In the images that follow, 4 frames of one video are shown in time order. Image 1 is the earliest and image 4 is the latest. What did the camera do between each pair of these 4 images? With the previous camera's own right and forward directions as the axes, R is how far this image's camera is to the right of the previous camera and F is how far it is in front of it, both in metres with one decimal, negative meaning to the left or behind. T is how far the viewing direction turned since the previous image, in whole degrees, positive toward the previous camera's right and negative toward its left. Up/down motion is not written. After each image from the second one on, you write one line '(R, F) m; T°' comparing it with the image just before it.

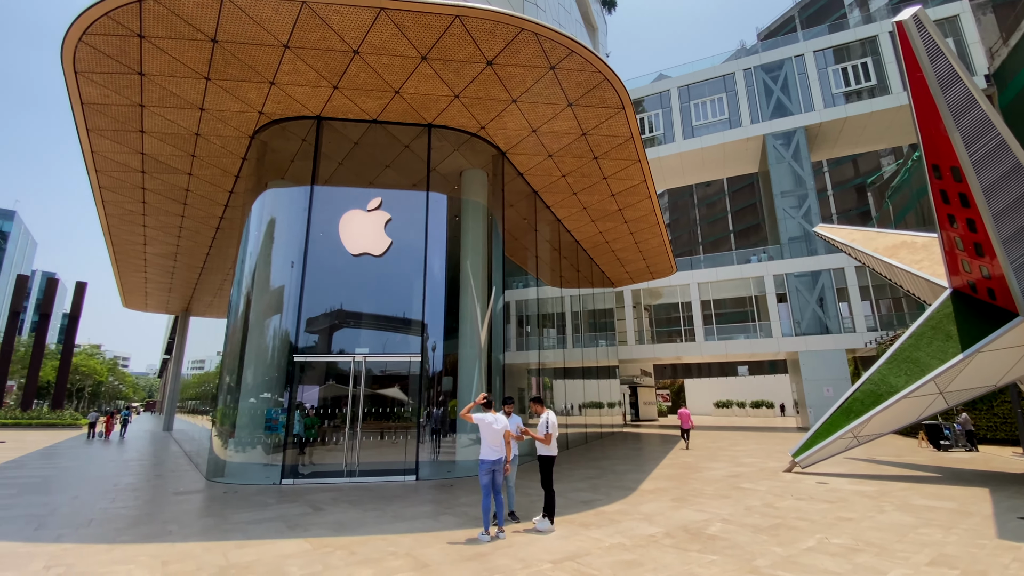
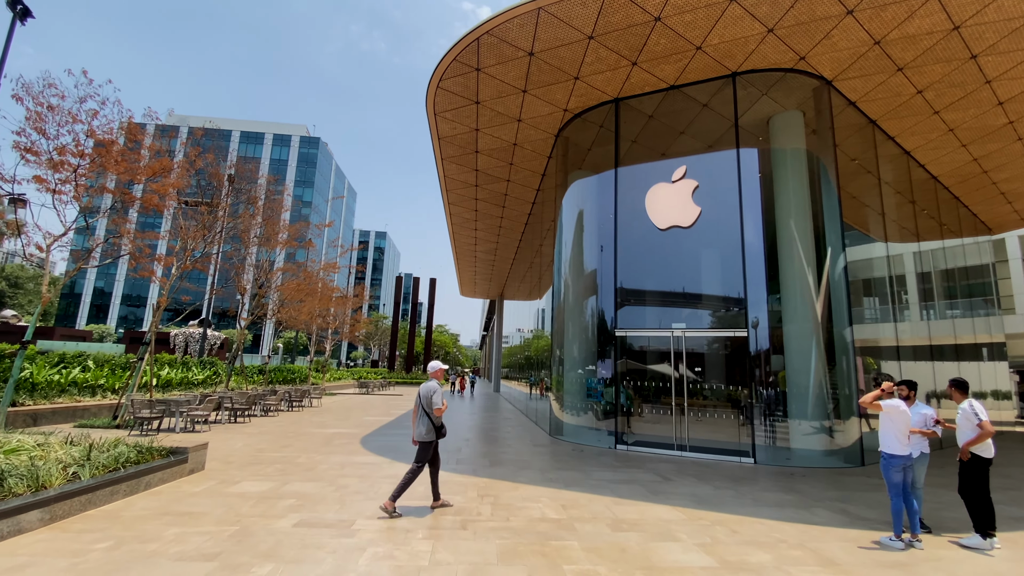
(-0.8, -0.1) m; -32°
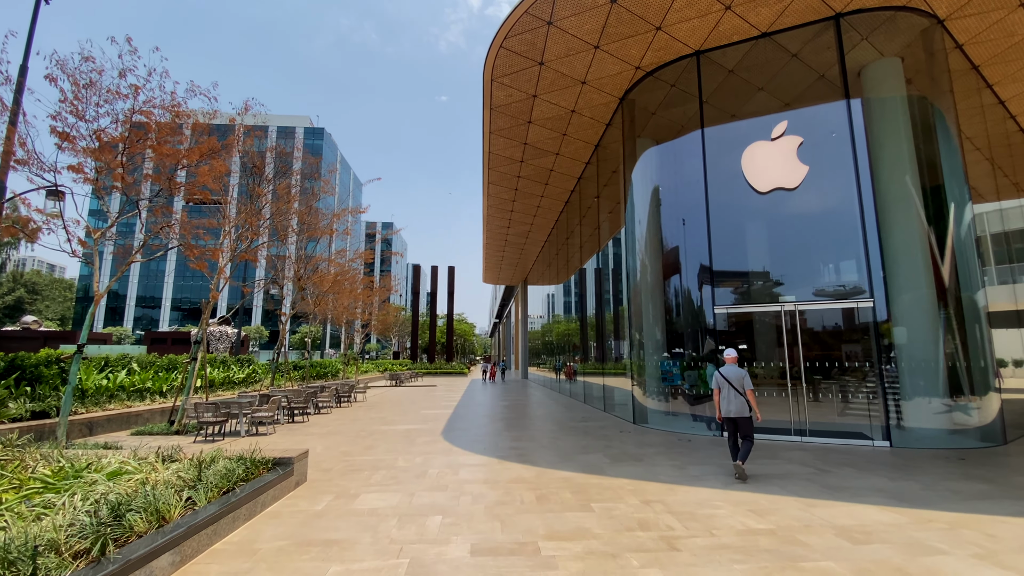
(-1.5, +0.8) m; 0°
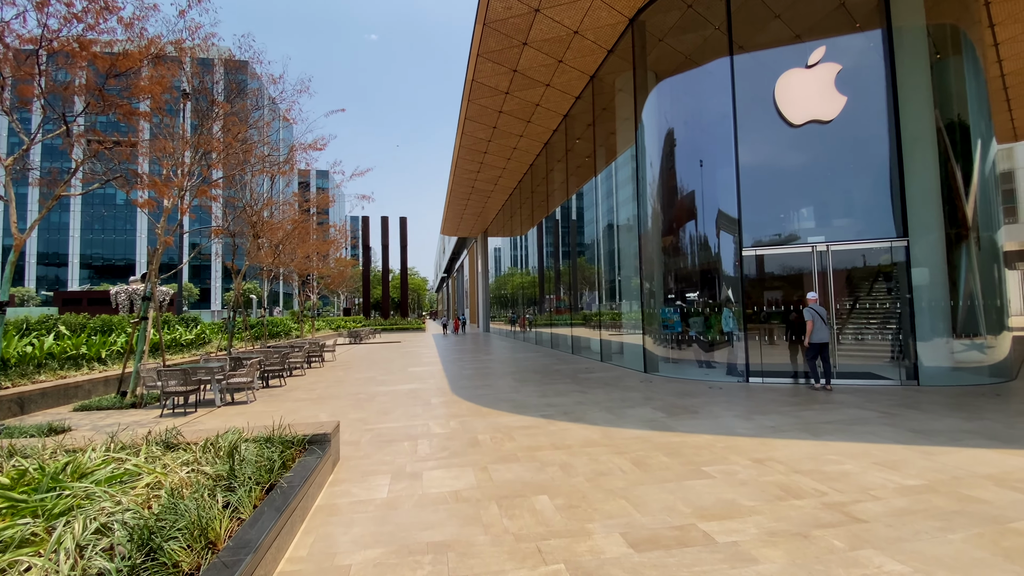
(-1.2, +1.0) m; +7°
